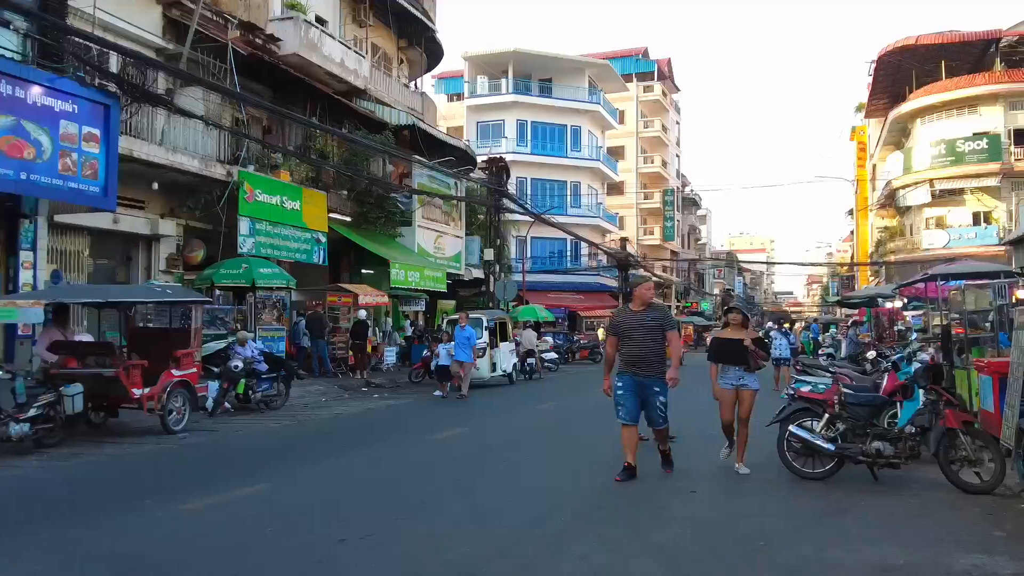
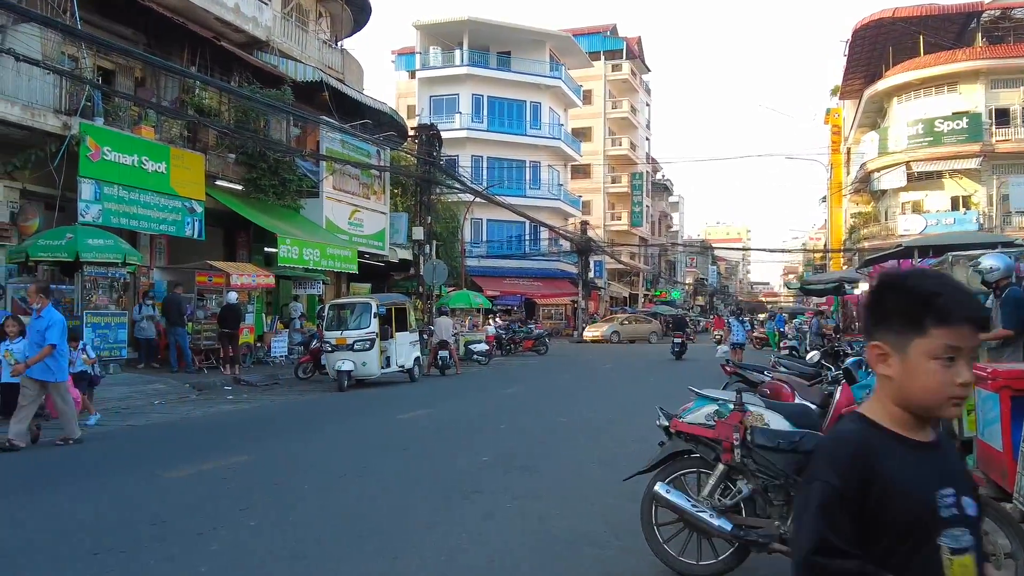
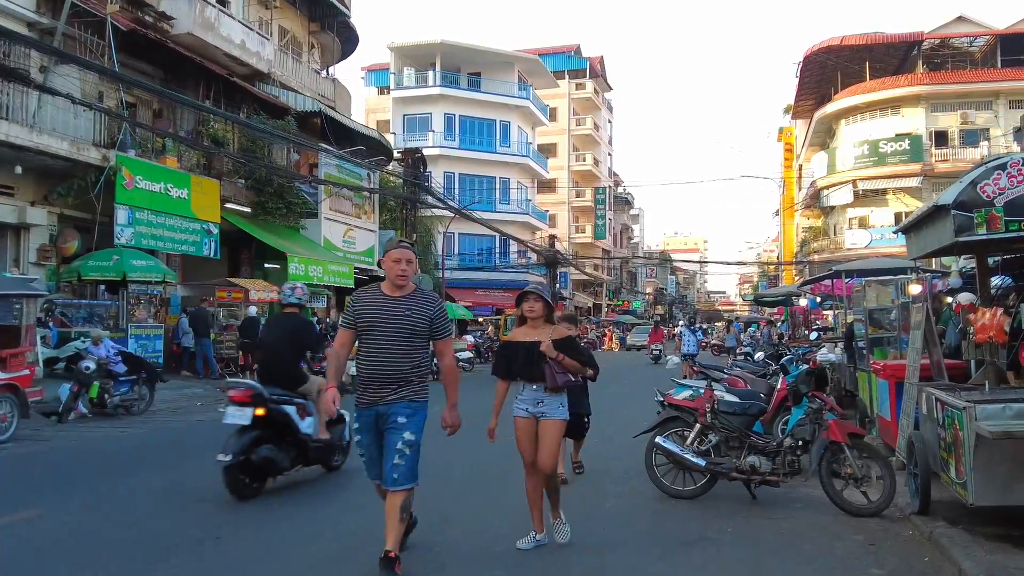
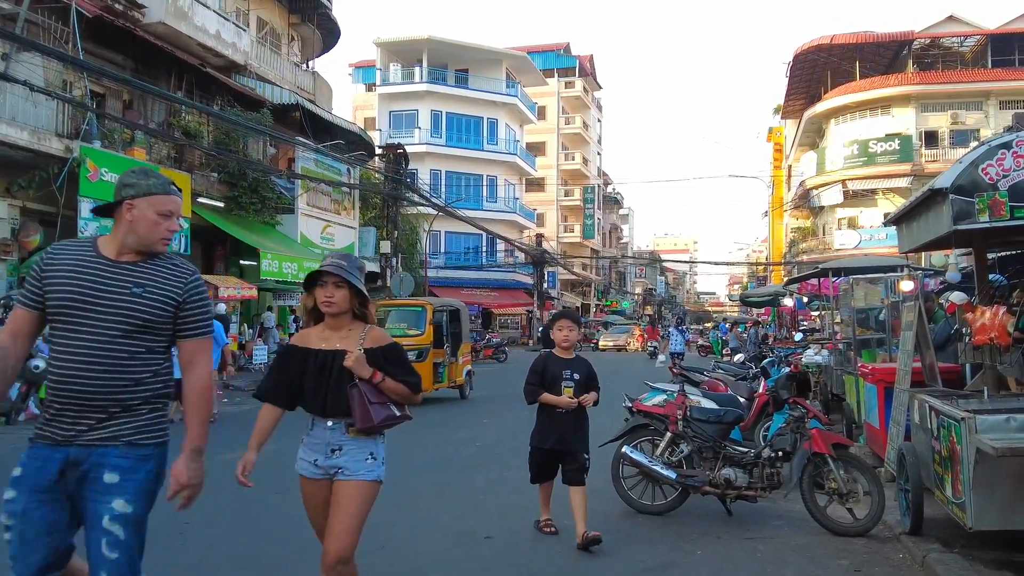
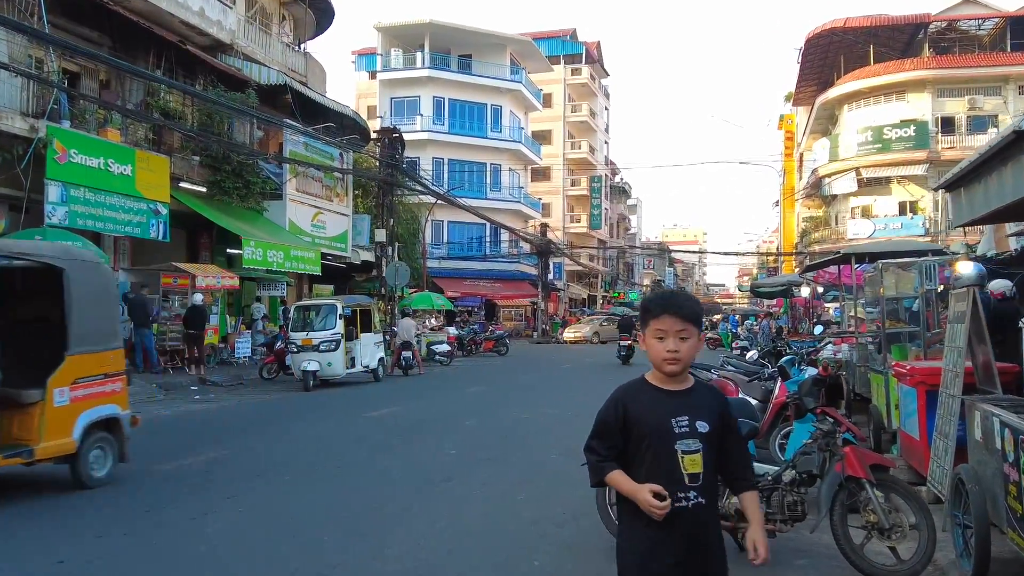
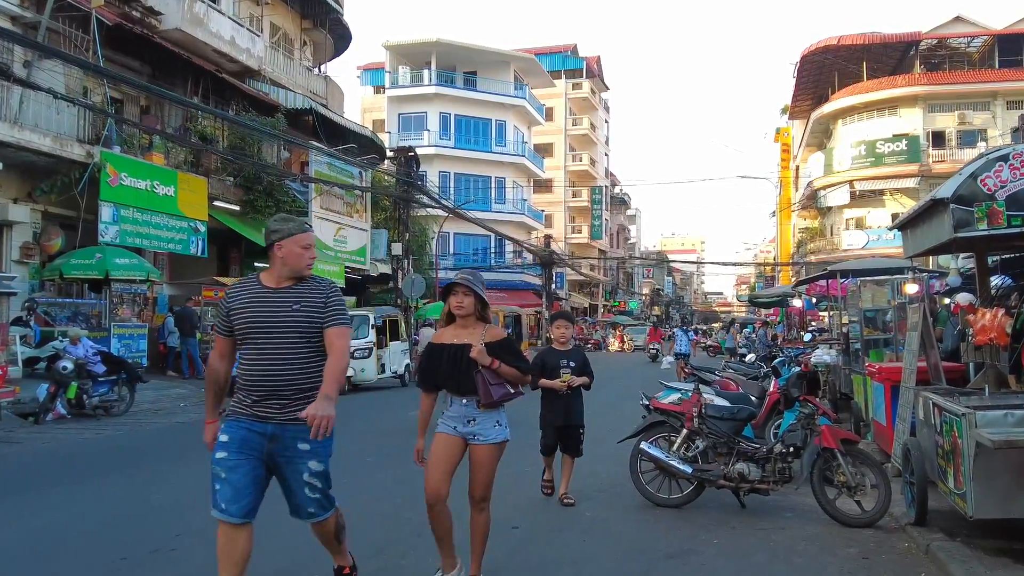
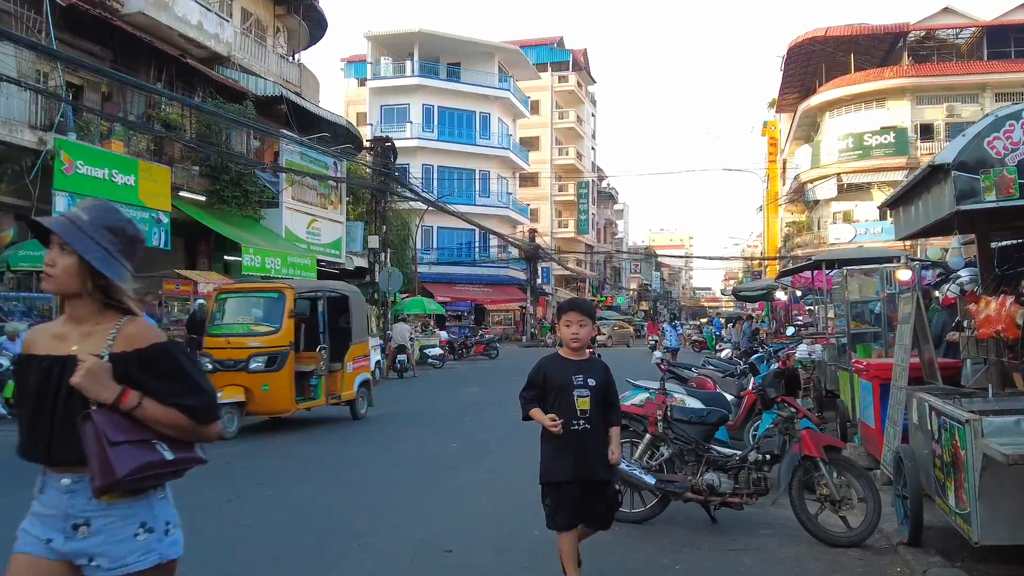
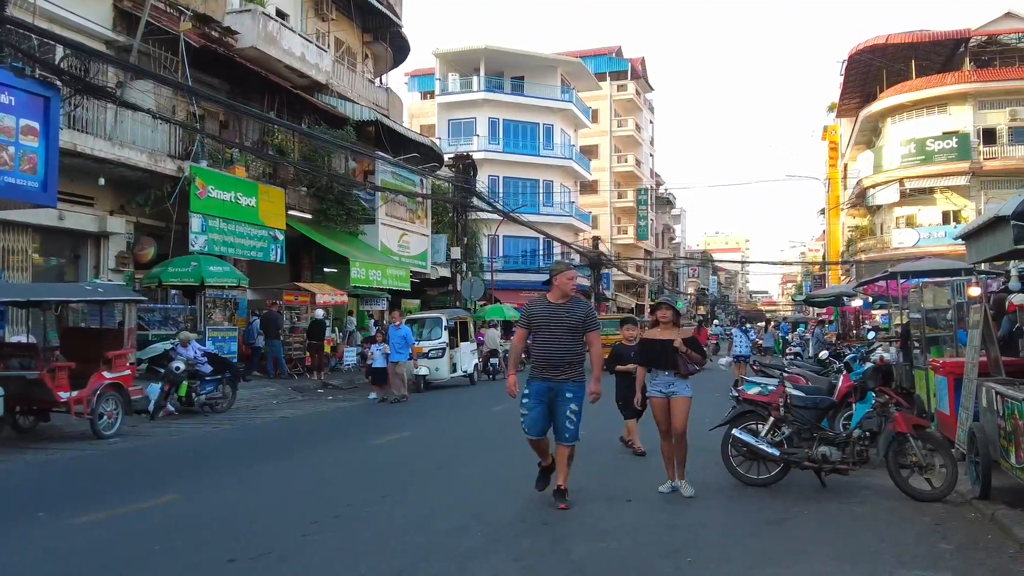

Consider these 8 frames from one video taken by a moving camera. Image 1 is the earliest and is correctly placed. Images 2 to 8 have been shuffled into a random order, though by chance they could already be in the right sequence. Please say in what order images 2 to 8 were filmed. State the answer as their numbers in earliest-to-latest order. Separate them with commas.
8, 3, 6, 4, 7, 5, 2
